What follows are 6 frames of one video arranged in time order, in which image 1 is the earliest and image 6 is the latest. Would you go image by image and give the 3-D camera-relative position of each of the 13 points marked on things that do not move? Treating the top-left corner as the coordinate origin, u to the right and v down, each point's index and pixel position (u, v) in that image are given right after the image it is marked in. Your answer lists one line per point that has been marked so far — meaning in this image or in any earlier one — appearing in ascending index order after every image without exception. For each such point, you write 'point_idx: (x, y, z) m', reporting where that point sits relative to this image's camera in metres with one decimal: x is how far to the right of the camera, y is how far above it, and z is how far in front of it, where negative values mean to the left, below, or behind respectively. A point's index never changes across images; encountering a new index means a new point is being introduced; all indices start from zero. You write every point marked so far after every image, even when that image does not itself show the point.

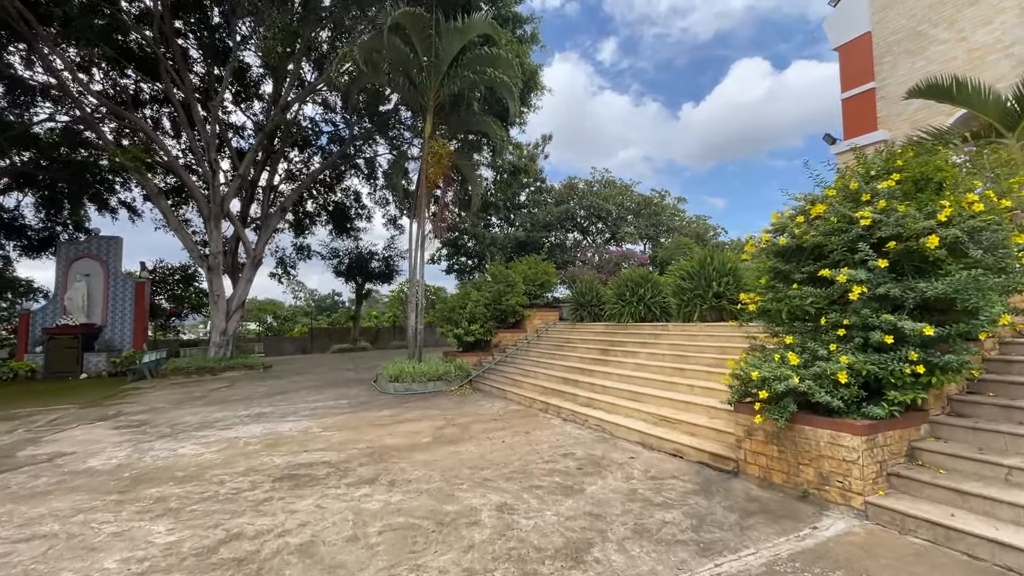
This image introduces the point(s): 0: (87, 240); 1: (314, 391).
0: (-13.0, +1.4, +14.6) m
1: (-4.1, -2.1, +9.9) m
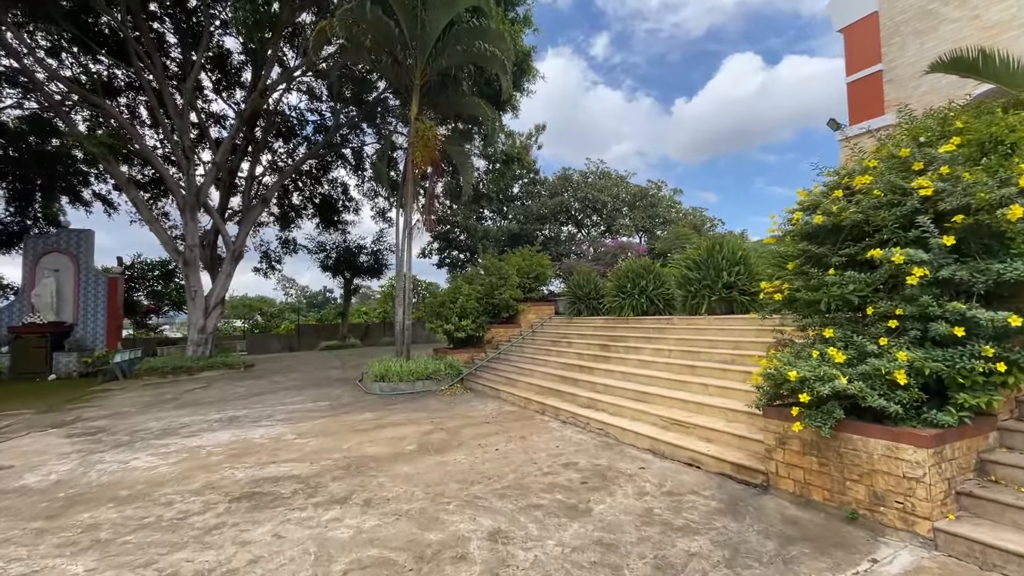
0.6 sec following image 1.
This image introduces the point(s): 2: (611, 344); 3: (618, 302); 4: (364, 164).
0: (-13.2, +1.5, +13.8) m
1: (-4.2, -2.0, +9.3) m
2: (+1.6, -0.9, +7.5) m
3: (+1.9, -0.3, +8.6) m
4: (-6.0, +5.0, +19.4) m
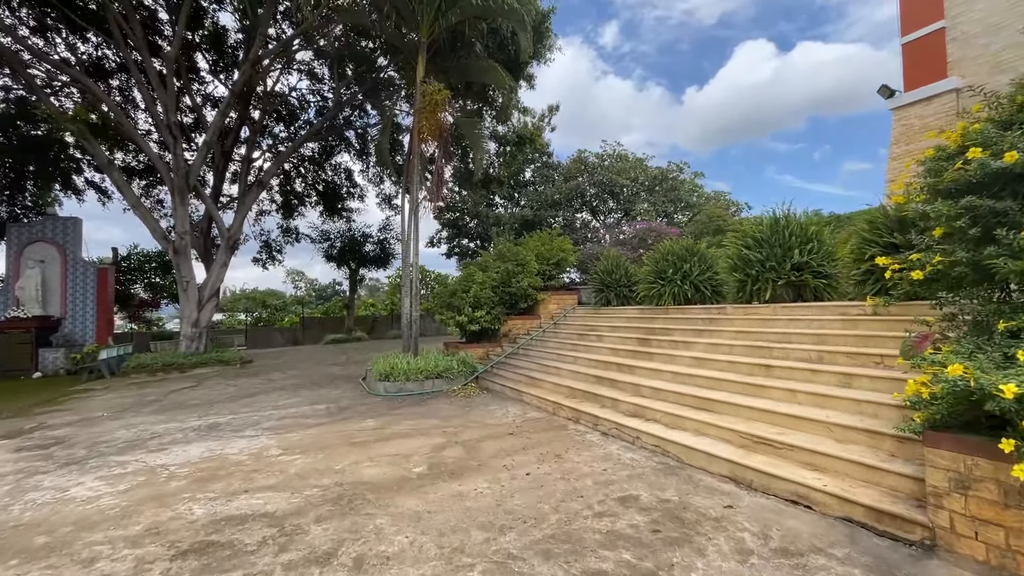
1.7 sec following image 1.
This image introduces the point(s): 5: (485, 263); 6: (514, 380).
0: (-12.8, +1.8, +13.0) m
1: (-3.9, -1.8, +8.3) m
2: (+1.9, -0.7, +6.4) m
3: (+2.2, 0.0, +7.5) m
4: (-5.5, +5.3, +18.4) m
5: (-0.5, +0.5, +9.9) m
6: (0.0, -1.4, +7.4) m
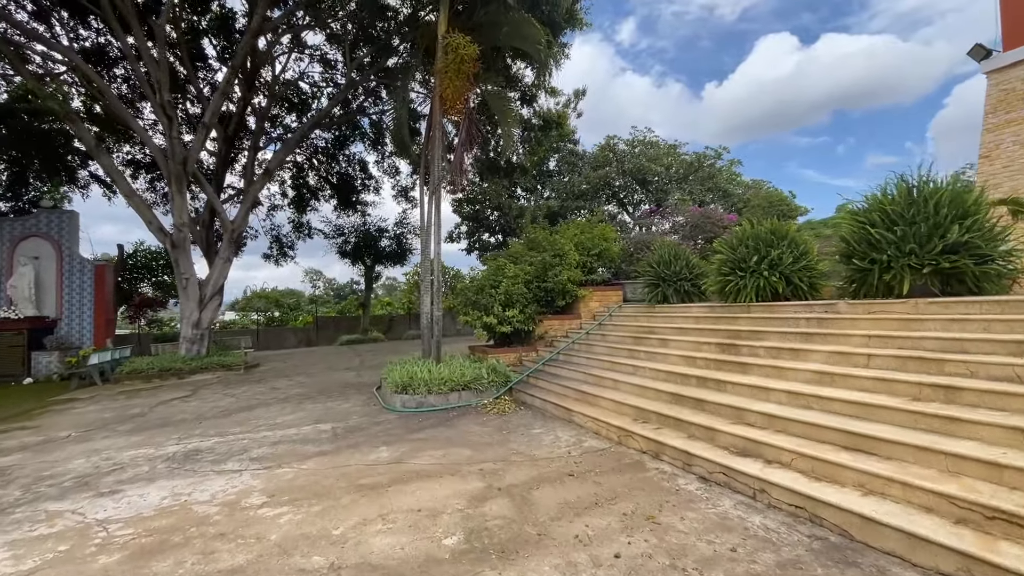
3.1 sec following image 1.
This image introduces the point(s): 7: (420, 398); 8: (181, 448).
0: (-12.0, +1.8, +12.1) m
1: (-3.3, -1.7, +7.1) m
2: (+2.4, -0.6, +5.0) m
3: (+2.8, +0.1, +6.1) m
4: (-4.6, +5.4, +17.2) m
5: (+0.1, +0.6, +8.6) m
6: (+0.6, -1.3, +6.0) m
7: (-1.2, -1.4, +6.2) m
8: (-3.5, -1.7, +5.1) m
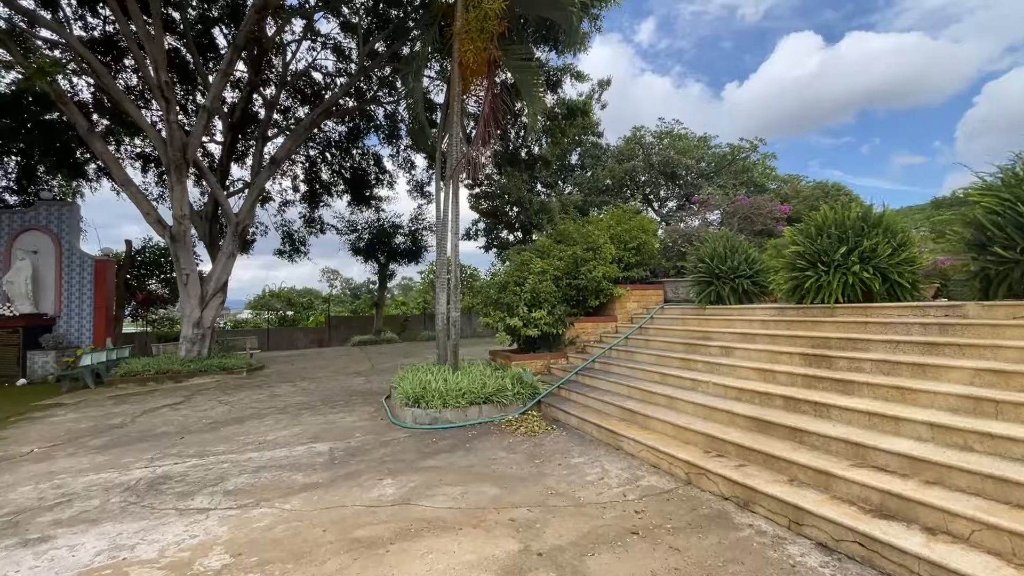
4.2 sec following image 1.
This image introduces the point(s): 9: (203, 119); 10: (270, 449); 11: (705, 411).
0: (-11.5, +1.9, +11.5) m
1: (-2.9, -1.7, +6.3) m
2: (+2.7, -0.6, +4.0) m
3: (+3.1, +0.1, +5.1) m
4: (-3.9, +5.5, +16.4) m
5: (+0.5, +0.6, +7.7) m
6: (+0.9, -1.3, +5.1) m
7: (-0.9, -1.4, +5.3) m
8: (-3.2, -1.6, +4.3) m
9: (-6.6, +3.6, +10.2) m
10: (-2.4, -1.6, +4.8) m
11: (+1.7, -1.0, +4.2) m
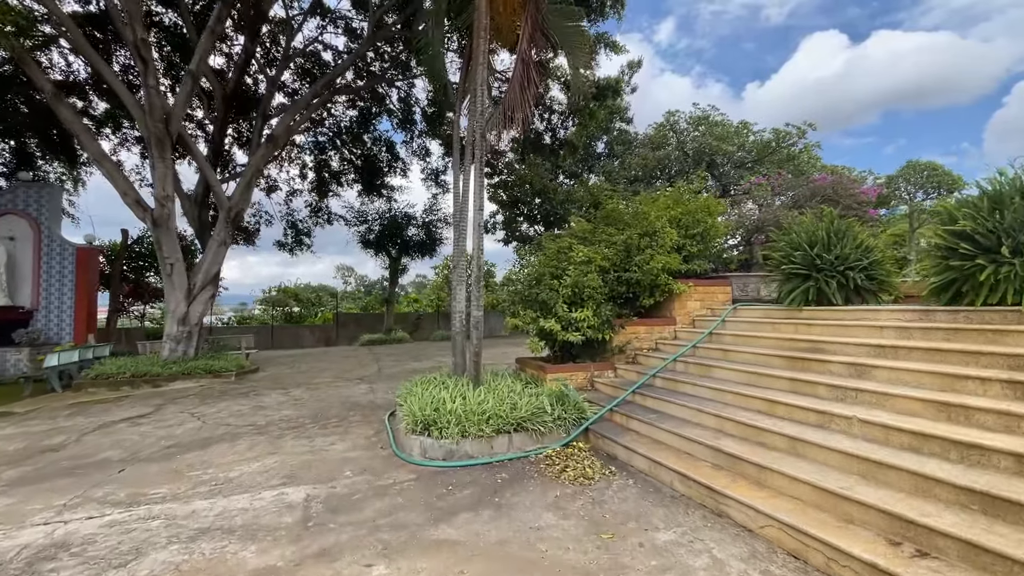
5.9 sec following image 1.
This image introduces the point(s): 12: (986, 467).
0: (-10.9, +2.1, +10.5) m
1: (-2.5, -1.6, +5.0) m
2: (+3.0, -0.5, +2.5) m
3: (+3.5, +0.1, +3.6) m
4: (-3.2, +5.6, +15.2) m
5: (+1.0, +0.7, +6.3) m
6: (+1.3, -1.3, +3.7) m
7: (-0.5, -1.3, +4.0) m
8: (-2.9, -1.5, +3.0) m
9: (-6.0, +3.8, +9.0) m
10: (-2.1, -1.5, +3.5) m
11: (+2.0, -1.0, +2.7) m
12: (+2.4, -0.9, +2.5) m
